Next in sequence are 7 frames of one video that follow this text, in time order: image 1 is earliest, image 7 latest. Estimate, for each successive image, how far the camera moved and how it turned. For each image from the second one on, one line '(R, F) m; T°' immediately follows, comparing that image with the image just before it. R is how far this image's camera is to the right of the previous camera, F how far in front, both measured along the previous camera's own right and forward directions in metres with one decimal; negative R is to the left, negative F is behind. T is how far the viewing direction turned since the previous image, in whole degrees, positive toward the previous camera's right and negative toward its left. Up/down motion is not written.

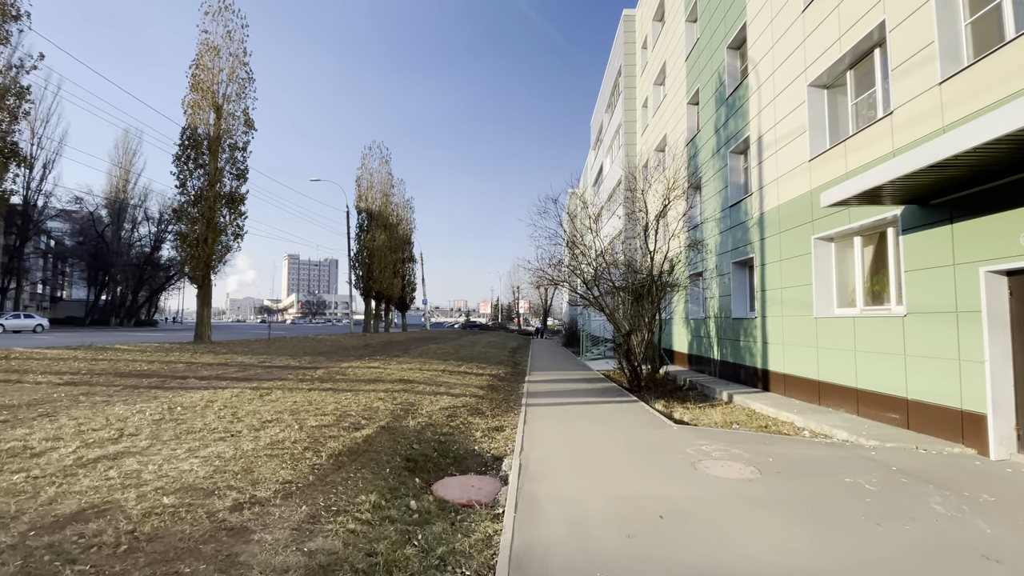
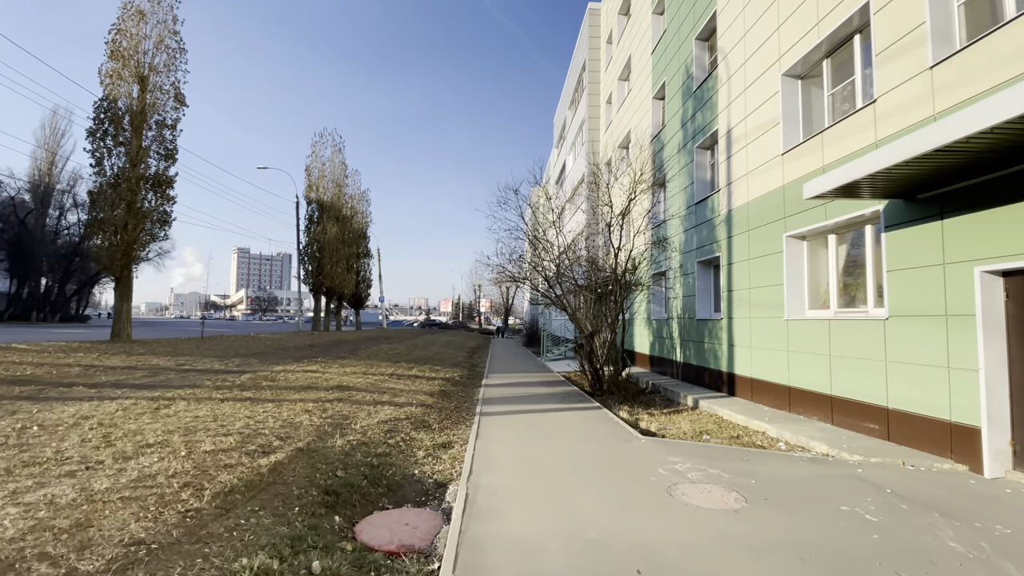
(+0.1, +1.0) m; +5°
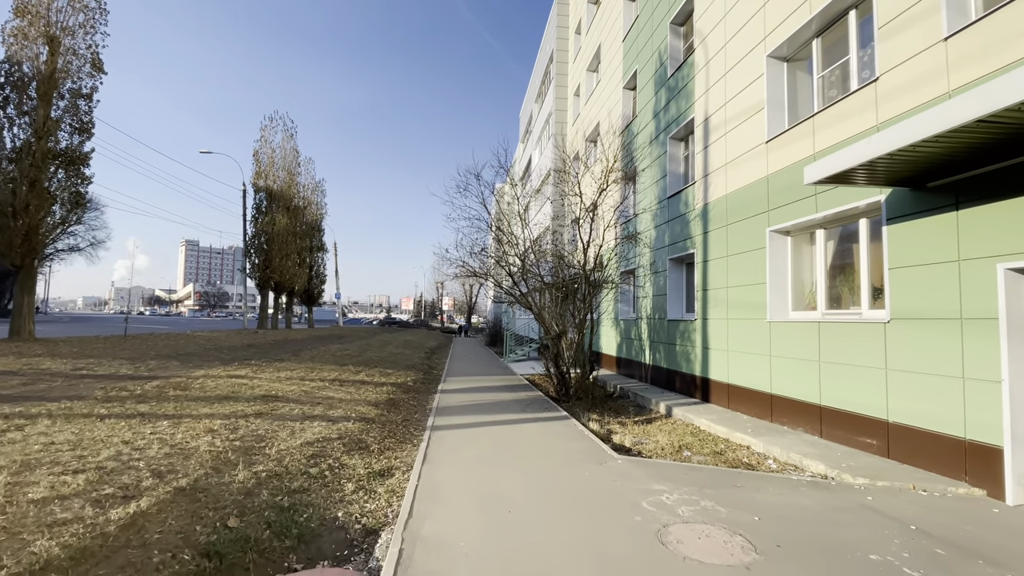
(+0.1, +1.1) m; +4°
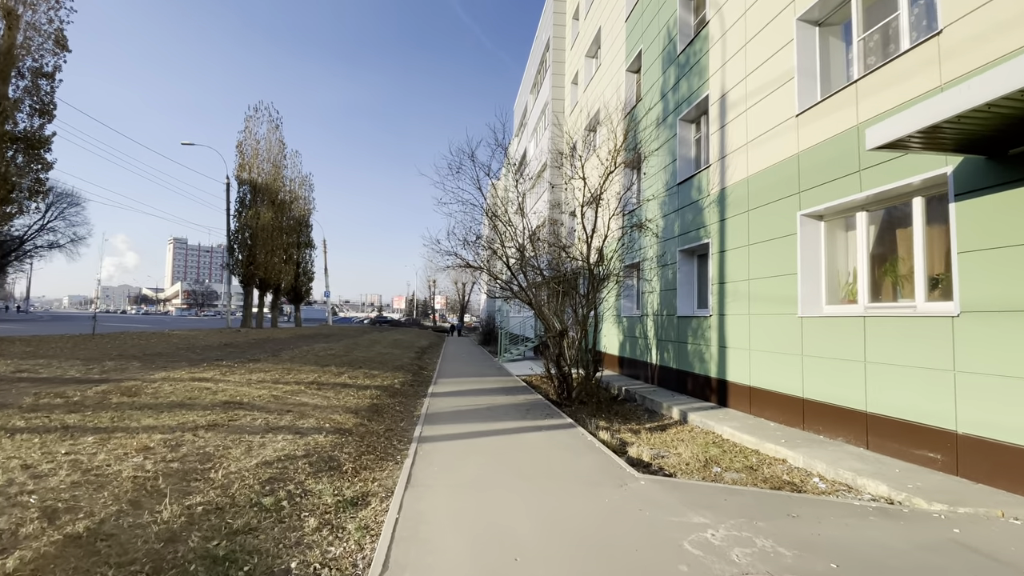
(-0.1, +1.0) m; +1°
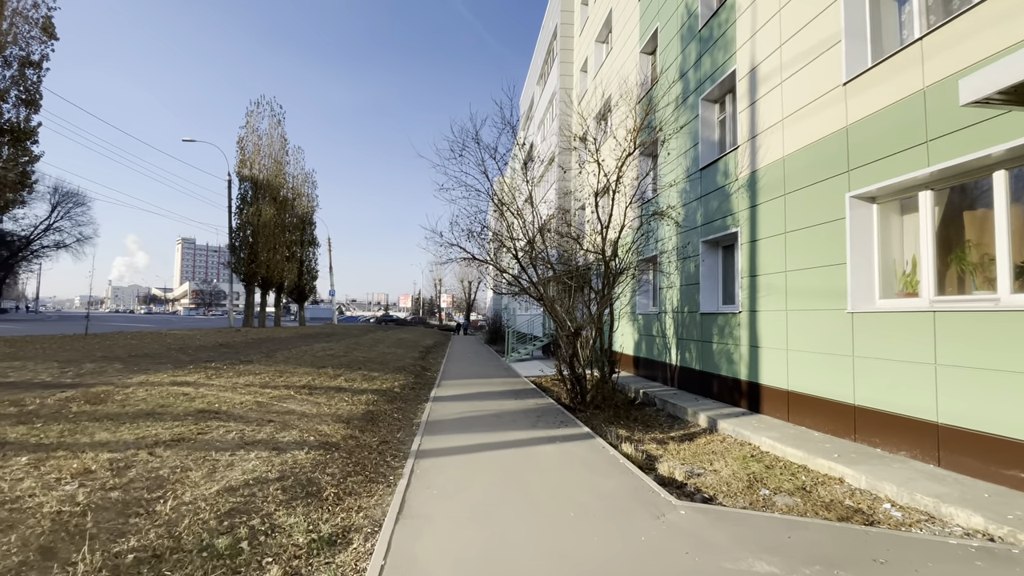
(-0.1, +0.8) m; -1°
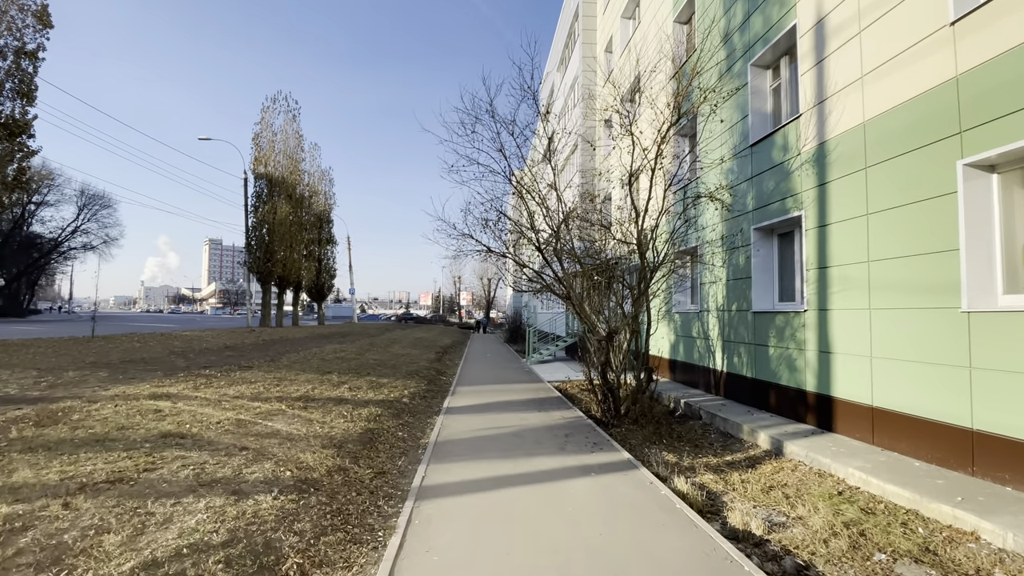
(0.0, +1.2) m; -2°
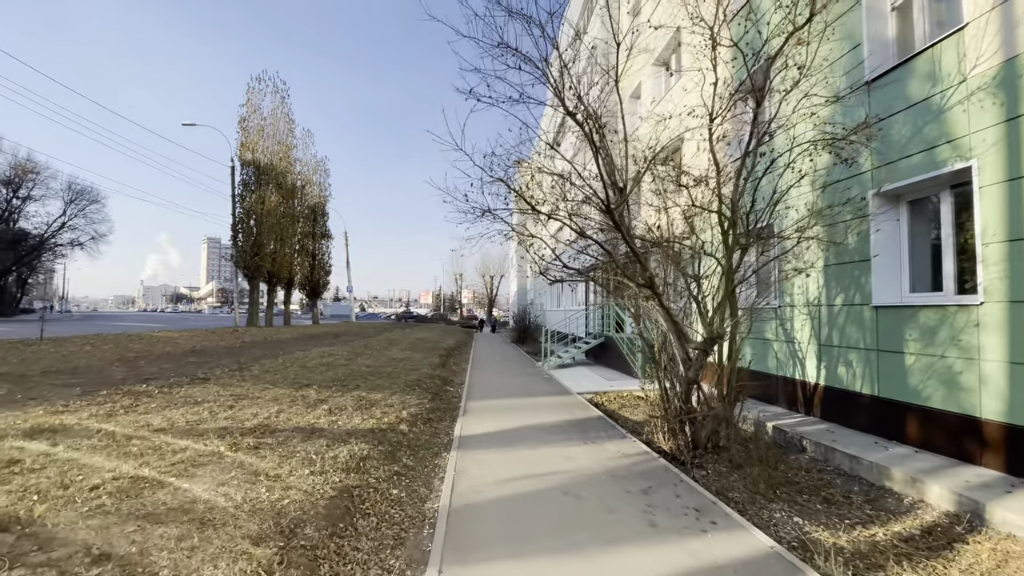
(-0.5, +2.3) m; 0°
